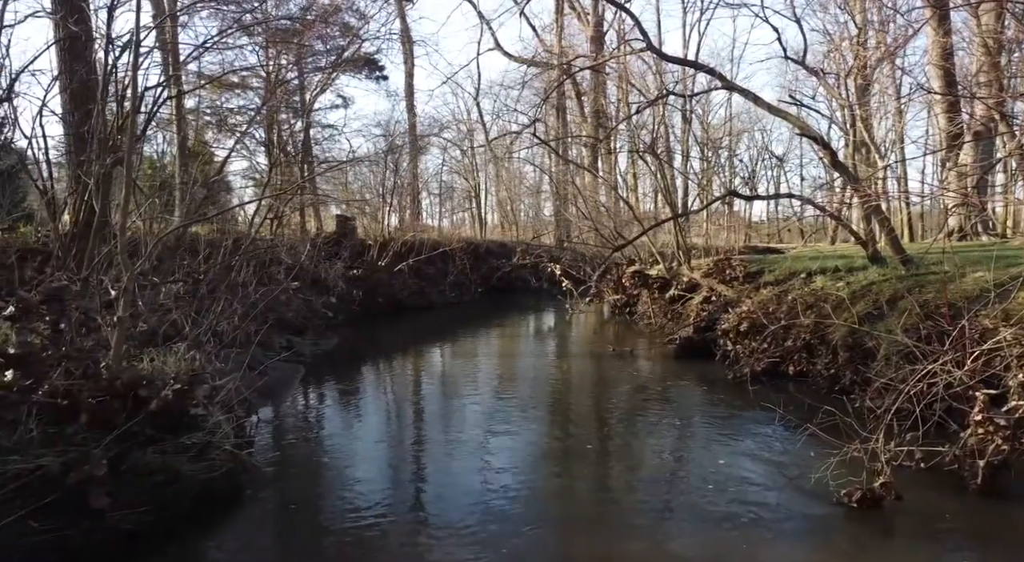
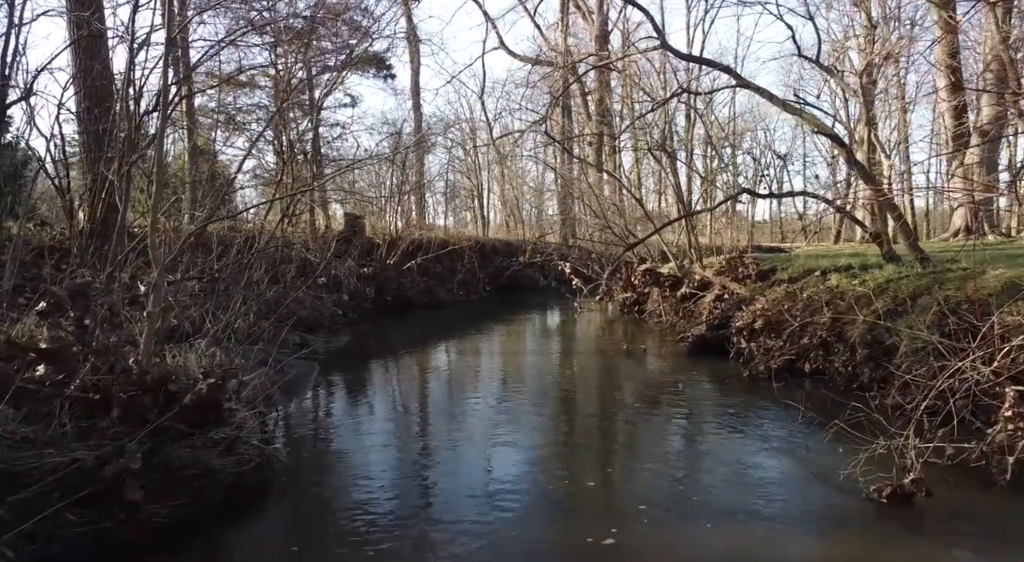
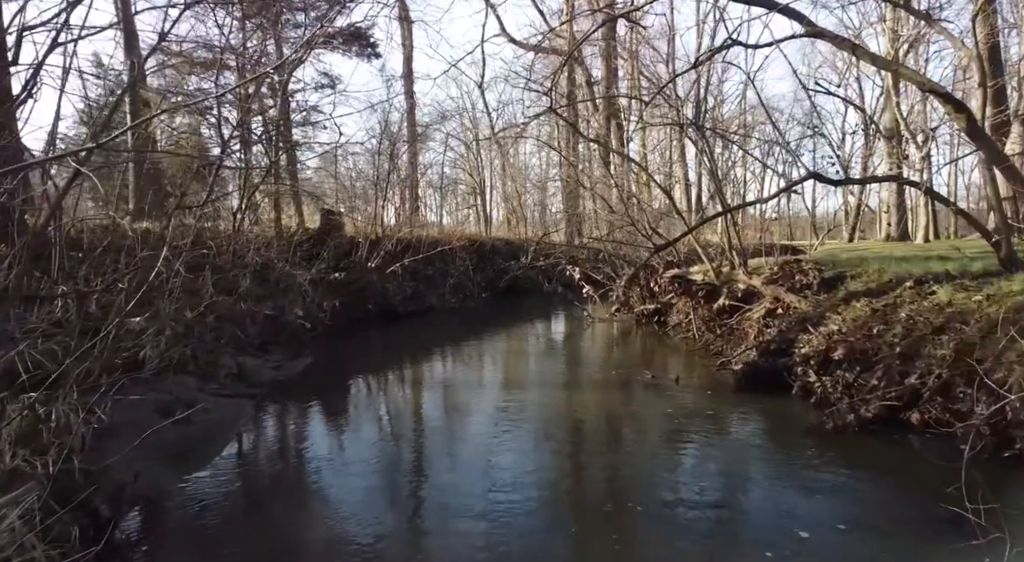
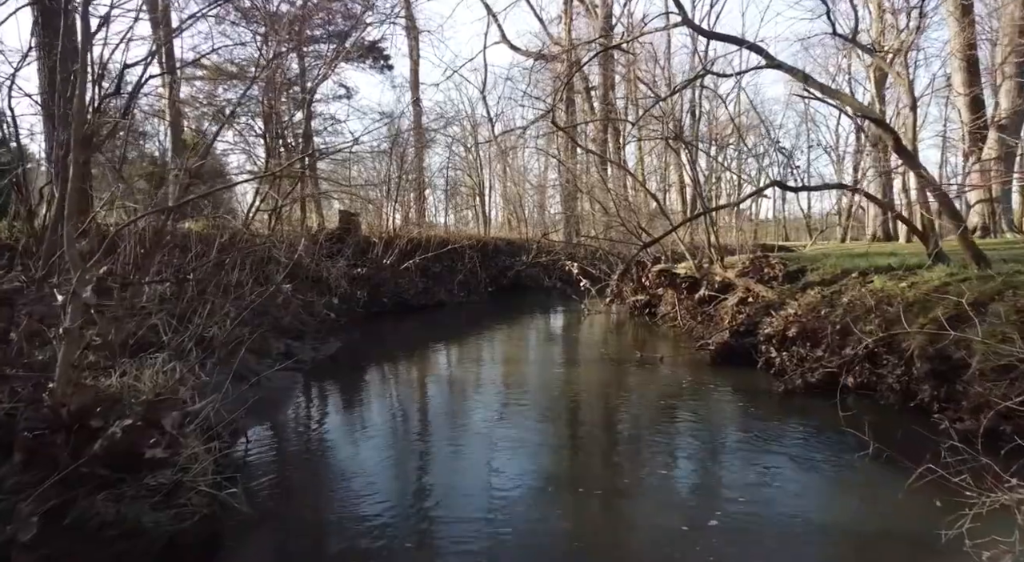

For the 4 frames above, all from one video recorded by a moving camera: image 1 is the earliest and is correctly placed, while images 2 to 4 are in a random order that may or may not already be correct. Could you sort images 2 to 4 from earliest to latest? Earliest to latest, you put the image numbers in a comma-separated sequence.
2, 4, 3
